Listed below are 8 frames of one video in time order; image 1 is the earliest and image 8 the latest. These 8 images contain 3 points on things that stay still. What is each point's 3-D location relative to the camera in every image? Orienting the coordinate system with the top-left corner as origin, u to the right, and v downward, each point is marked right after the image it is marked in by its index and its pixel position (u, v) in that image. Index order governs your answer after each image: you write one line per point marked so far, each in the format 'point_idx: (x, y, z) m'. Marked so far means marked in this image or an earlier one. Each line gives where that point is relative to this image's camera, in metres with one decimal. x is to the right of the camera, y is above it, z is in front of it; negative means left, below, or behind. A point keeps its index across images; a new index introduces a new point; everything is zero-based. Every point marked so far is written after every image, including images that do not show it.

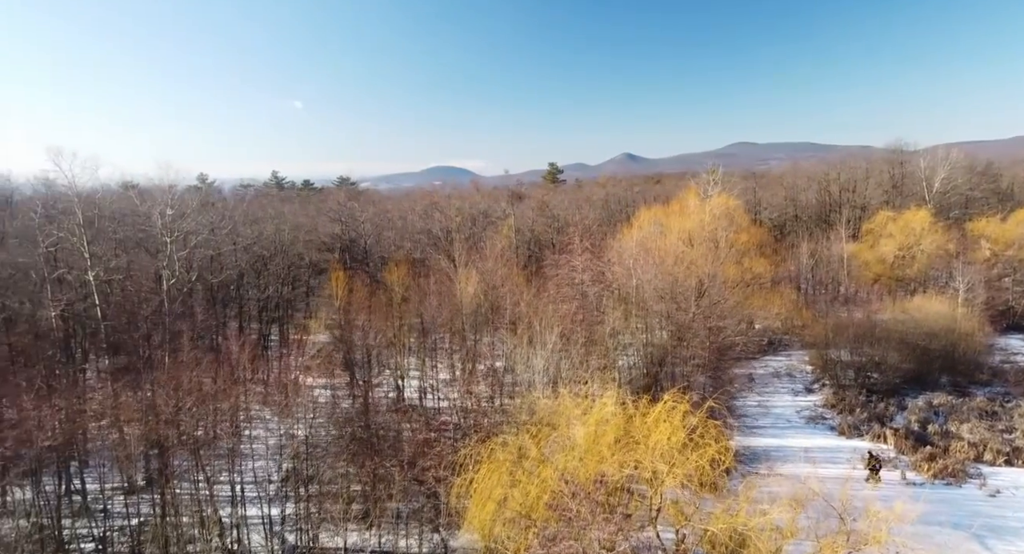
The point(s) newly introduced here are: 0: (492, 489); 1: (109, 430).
0: (-0.7, -6.5, +18.1) m
1: (-13.0, -5.0, +19.1) m
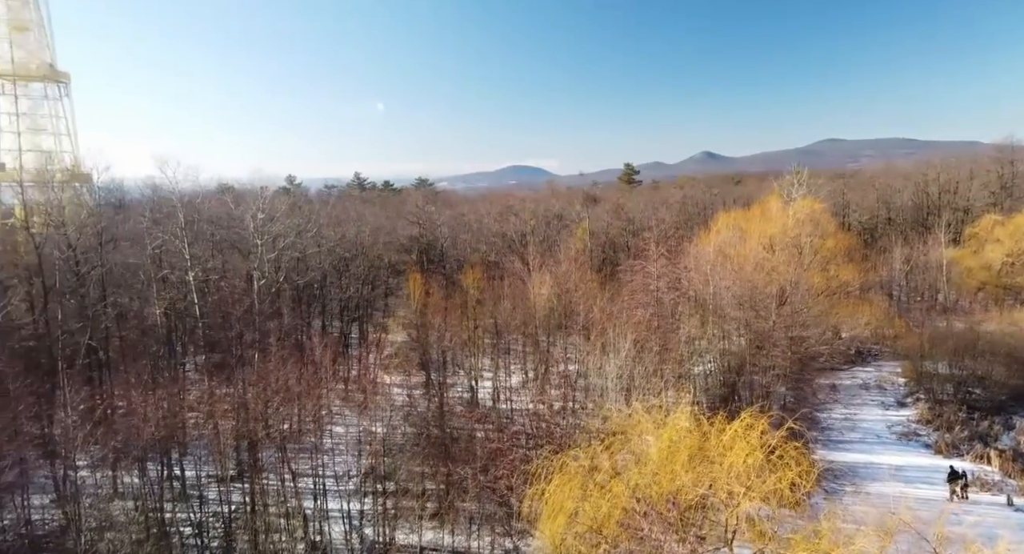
0: (+1.5, -6.8, +18.0) m
1: (-10.5, -5.0, +20.3) m
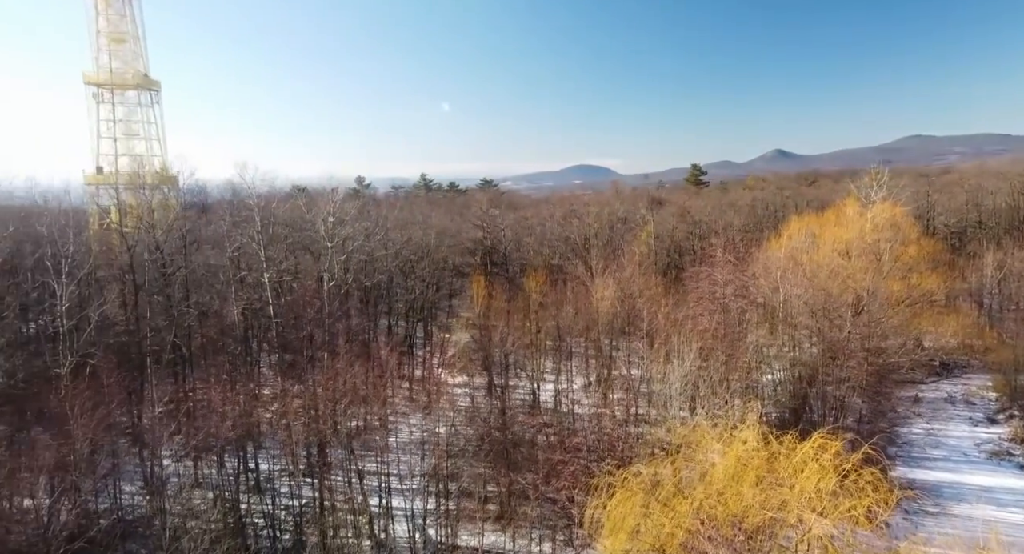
0: (+3.4, -7.1, +17.7) m
1: (-8.4, -5.1, +21.2) m
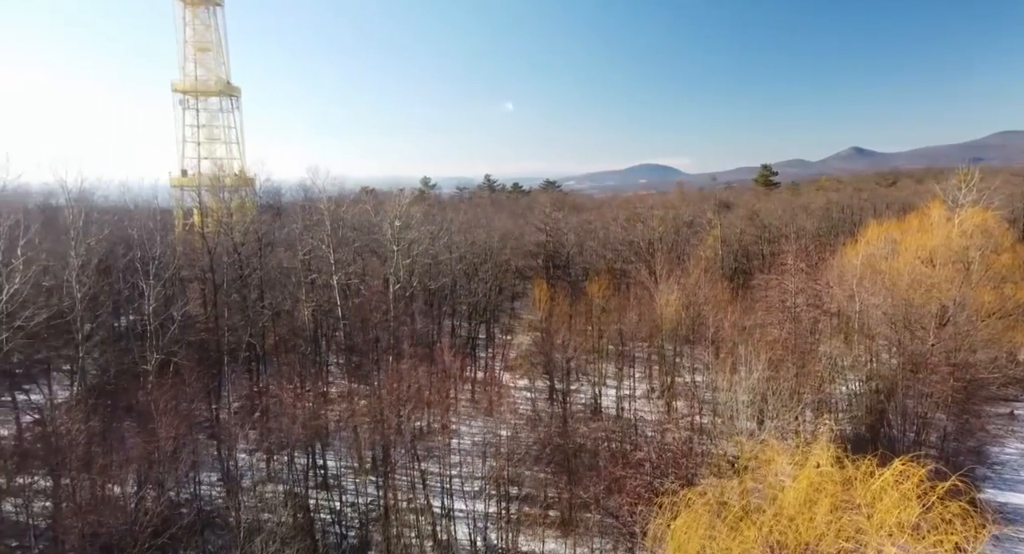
0: (+5.2, -7.6, +17.3) m
1: (-6.1, -5.3, +21.8) m
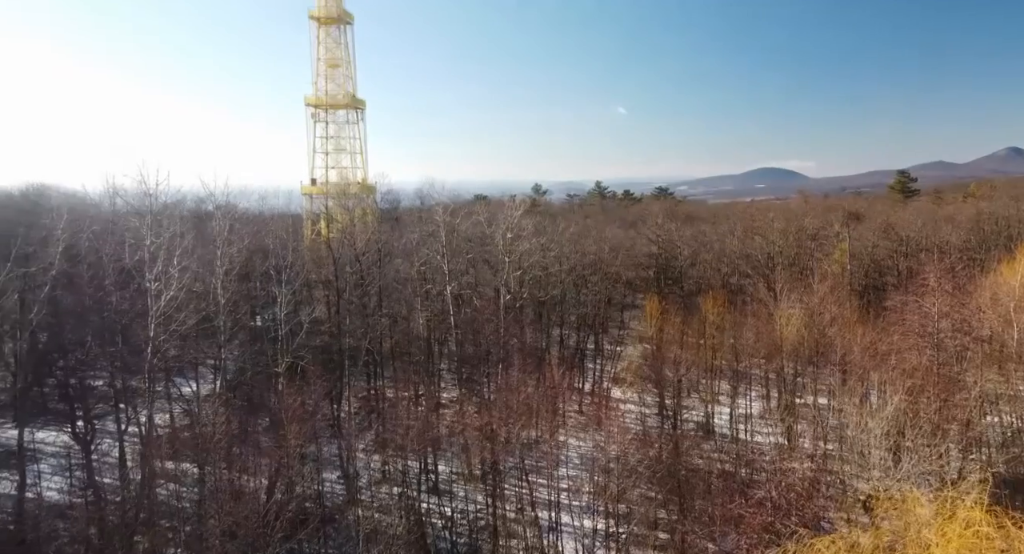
0: (+8.3, -8.4, +16.1) m
1: (-2.1, -5.7, +22.3) m
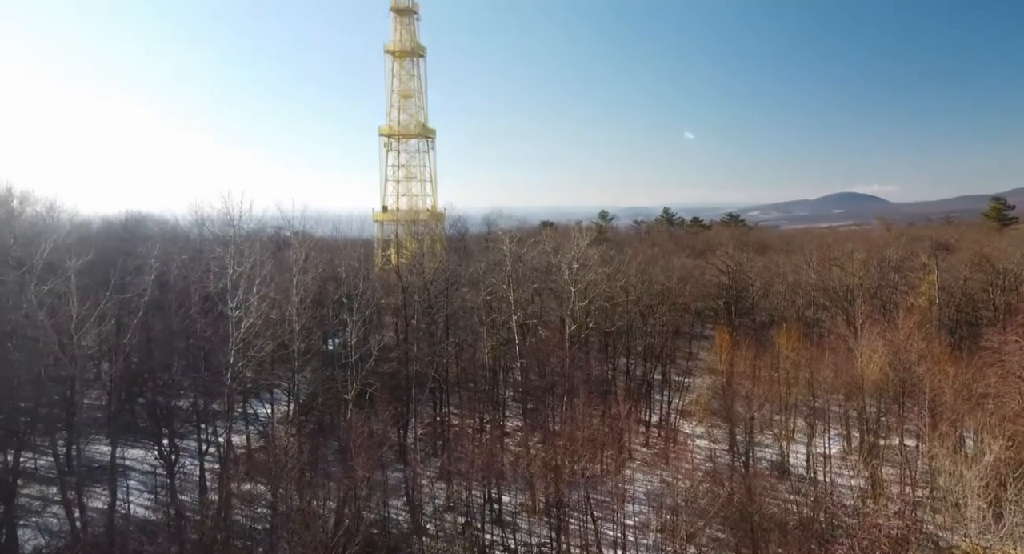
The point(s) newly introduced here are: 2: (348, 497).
0: (+10.1, -9.5, +14.9) m
1: (+0.3, -6.8, +22.1) m
2: (-5.4, -7.3, +19.6) m
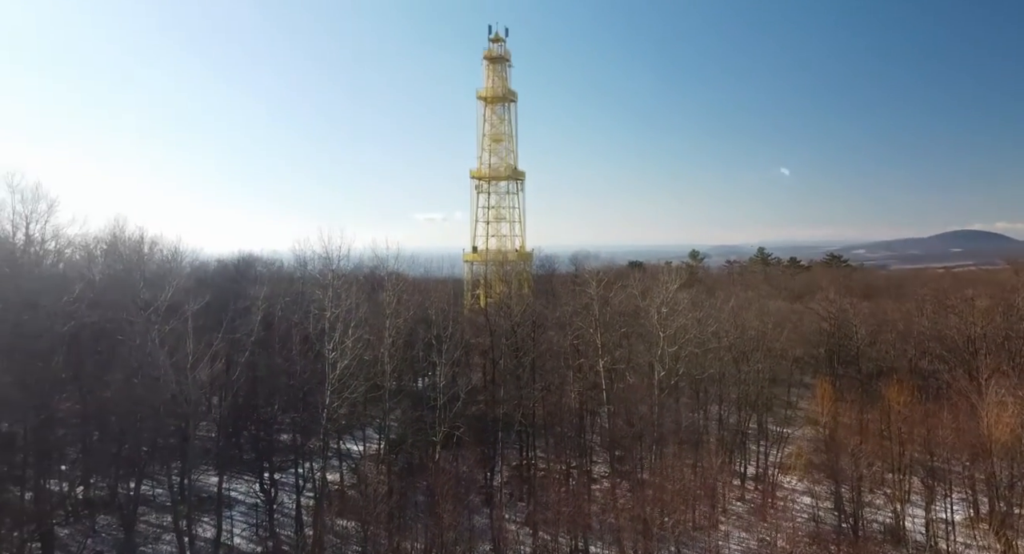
0: (+12.2, -11.0, +13.0) m
1: (+3.5, -8.5, +21.5) m
2: (-2.5, -8.8, +19.7) m
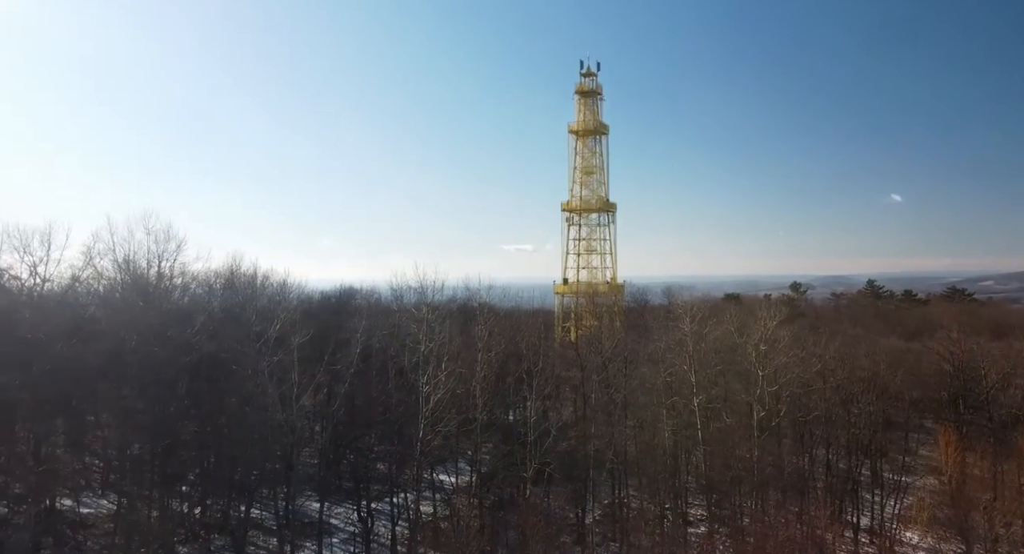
0: (+14.3, -12.0, +10.8) m
1: (+6.8, -9.8, +20.4) m
2: (+0.6, -10.0, +19.4) m
